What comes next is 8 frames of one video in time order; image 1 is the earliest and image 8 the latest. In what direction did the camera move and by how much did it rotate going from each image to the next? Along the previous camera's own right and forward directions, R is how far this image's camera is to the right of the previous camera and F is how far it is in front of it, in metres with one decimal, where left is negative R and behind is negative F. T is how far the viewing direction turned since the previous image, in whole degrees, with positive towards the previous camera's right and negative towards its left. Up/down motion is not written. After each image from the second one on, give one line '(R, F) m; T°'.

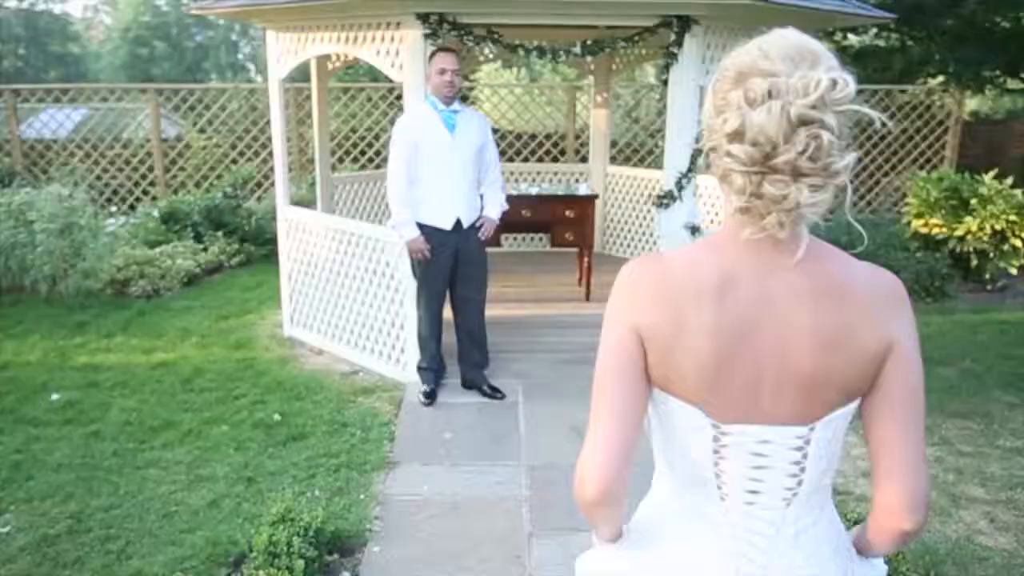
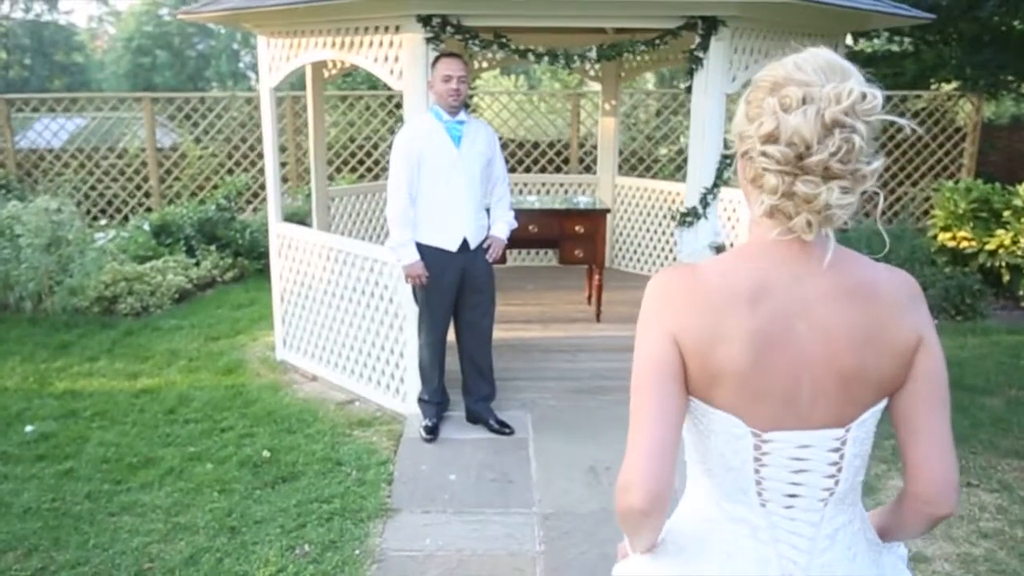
(0.0, +0.4) m; 0°
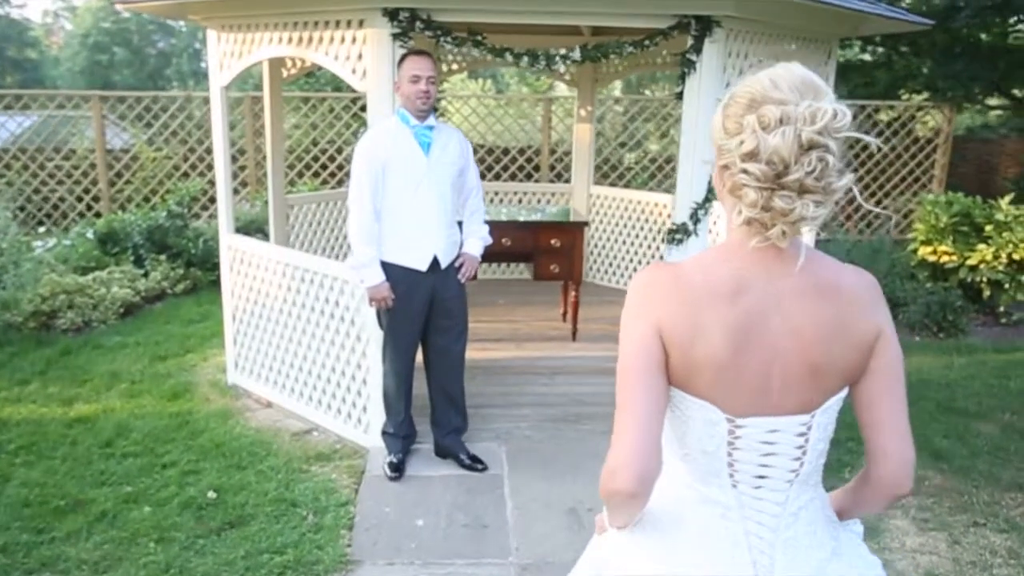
(0.0, +0.4) m; +2°
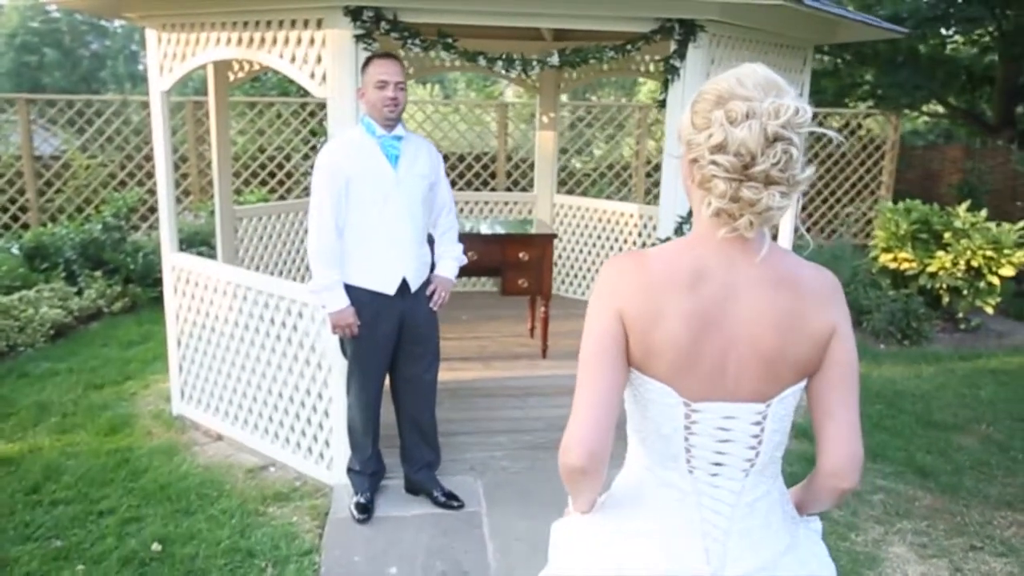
(-0.1, +0.3) m; +4°
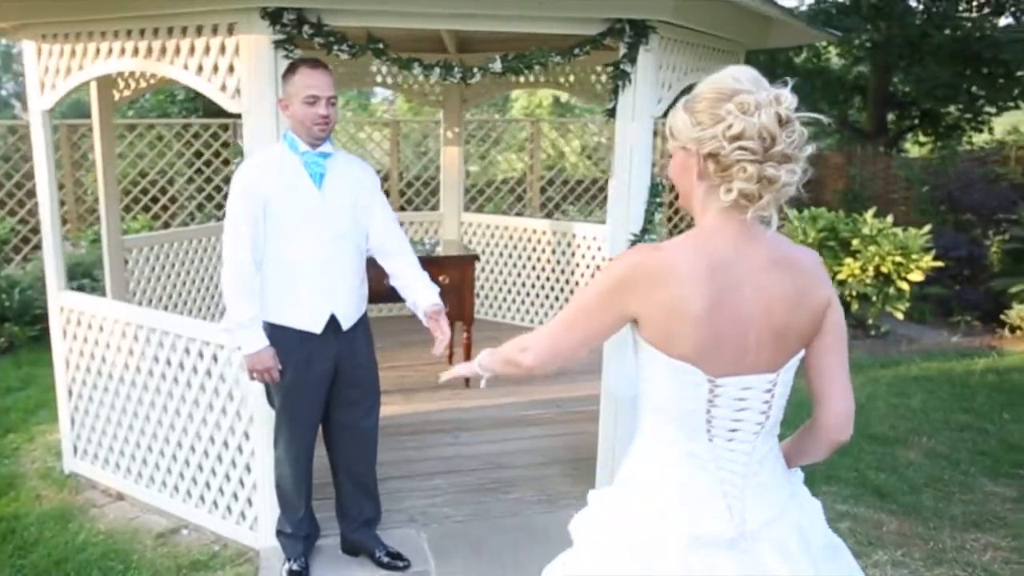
(-0.2, +0.3) m; +7°
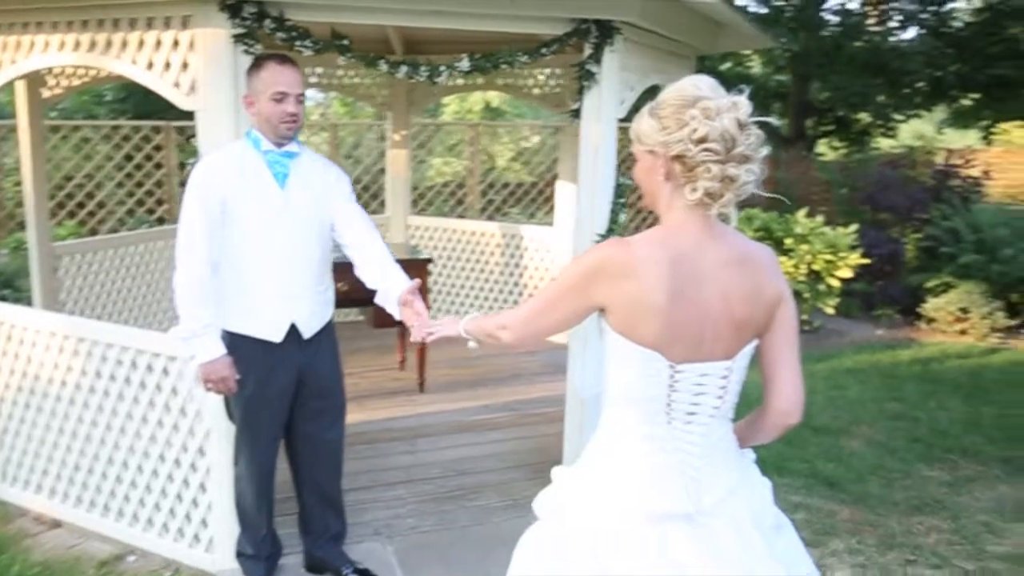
(-0.2, +0.1) m; +5°
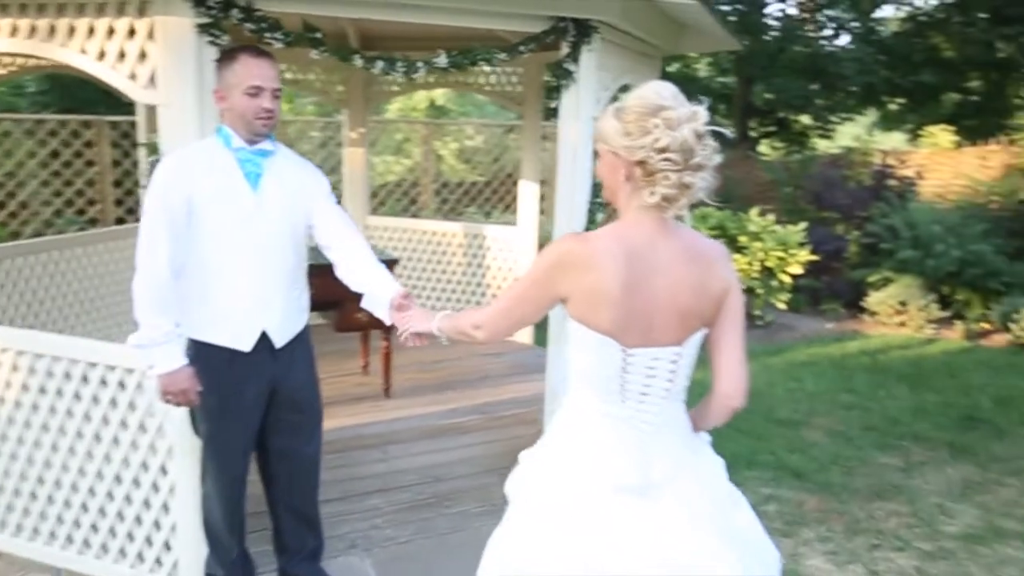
(-0.2, +0.1) m; +4°
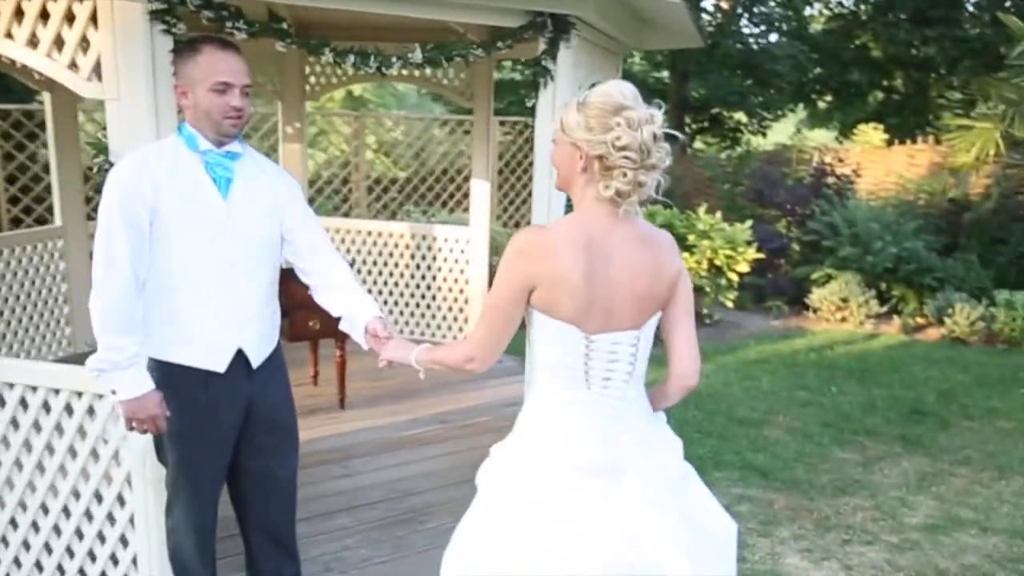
(-0.1, +0.1) m; +4°
